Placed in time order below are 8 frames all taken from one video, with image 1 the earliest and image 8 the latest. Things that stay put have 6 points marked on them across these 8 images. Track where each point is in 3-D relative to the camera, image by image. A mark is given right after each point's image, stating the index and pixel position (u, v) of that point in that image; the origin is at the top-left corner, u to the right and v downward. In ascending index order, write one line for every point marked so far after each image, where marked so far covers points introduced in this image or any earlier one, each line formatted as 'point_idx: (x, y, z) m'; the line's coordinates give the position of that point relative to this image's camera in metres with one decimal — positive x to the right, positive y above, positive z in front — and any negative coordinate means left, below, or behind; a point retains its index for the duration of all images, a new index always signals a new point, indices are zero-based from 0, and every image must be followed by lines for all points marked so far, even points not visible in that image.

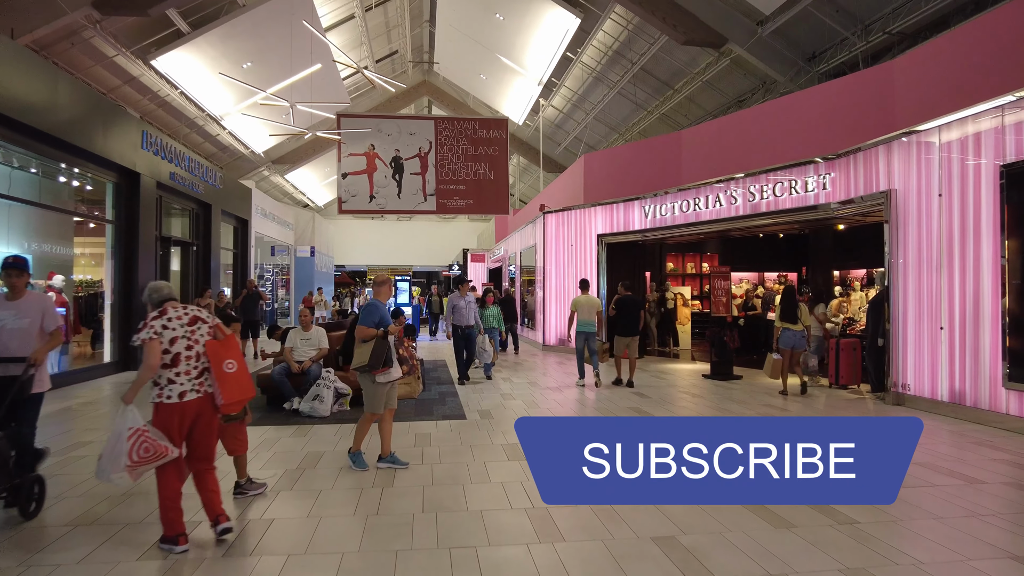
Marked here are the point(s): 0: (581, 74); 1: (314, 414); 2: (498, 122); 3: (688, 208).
0: (+1.5, +4.7, +14.8) m
1: (-1.5, -1.0, +5.2) m
2: (-0.2, +2.6, +10.6) m
3: (+2.4, +1.1, +9.0) m
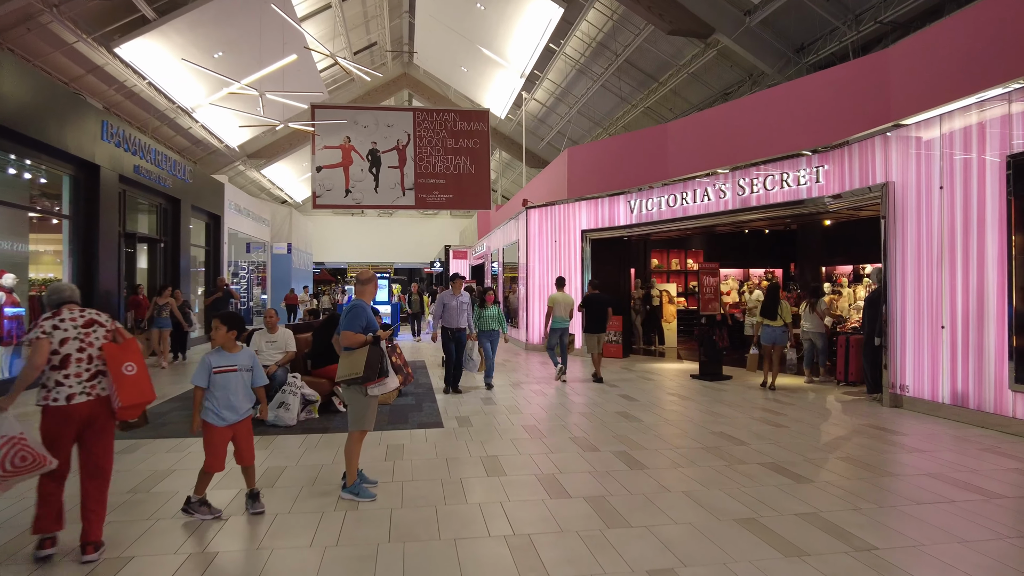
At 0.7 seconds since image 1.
0: (+1.1, +4.8, +14.4) m
1: (-1.7, -1.0, +4.8) m
2: (-0.5, +2.7, +10.3) m
3: (+2.1, +1.1, +8.7) m
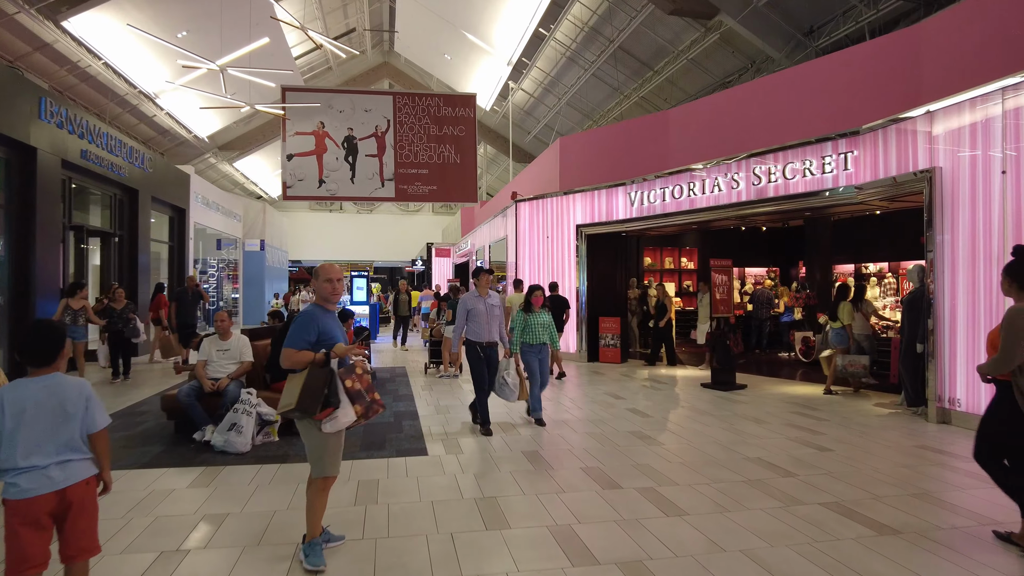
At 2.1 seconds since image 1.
0: (+0.9, +4.8, +13.7) m
1: (-1.7, -1.0, +4.0) m
2: (-0.7, +2.7, +9.5) m
3: (+2.0, +1.1, +8.0) m
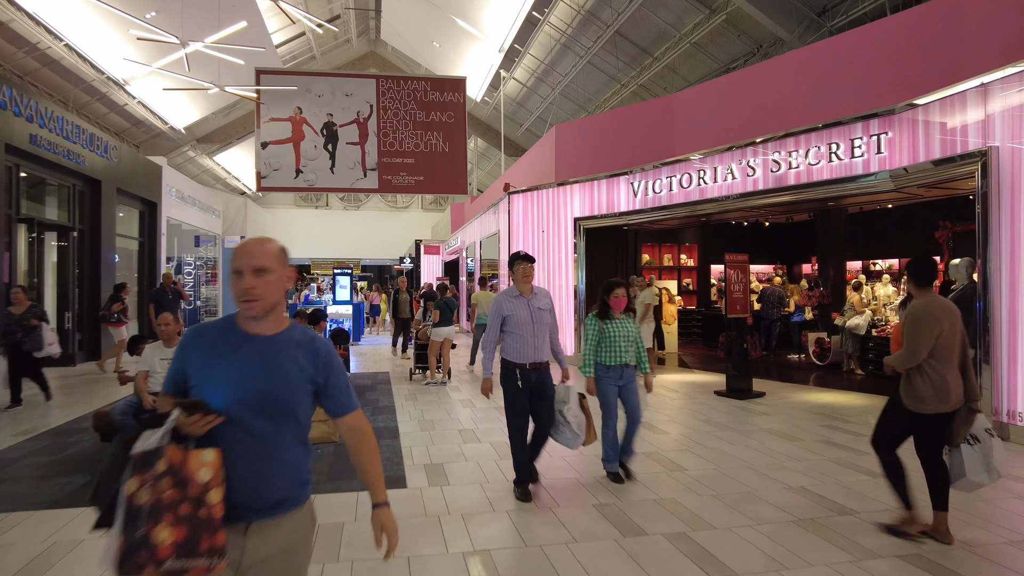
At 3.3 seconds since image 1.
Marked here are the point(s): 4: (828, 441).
0: (+0.7, +4.8, +13.0) m
1: (-1.7, -1.0, +3.3) m
2: (-0.8, +2.7, +8.8) m
3: (+1.9, +1.2, +7.4) m
4: (+2.0, -1.0, +4.3) m
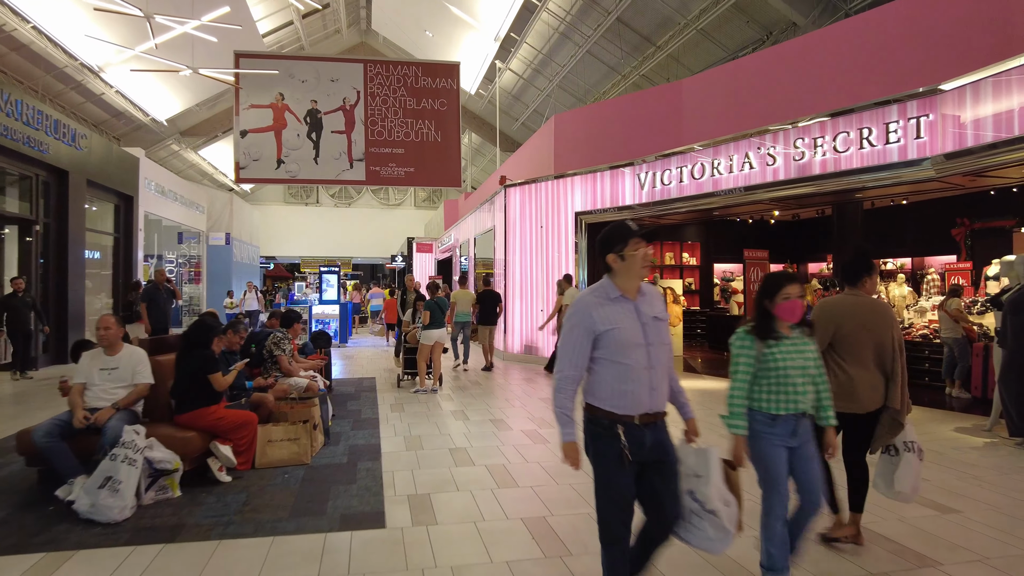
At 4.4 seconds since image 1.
0: (+0.6, +4.8, +12.5) m
1: (-1.7, -0.9, +2.8) m
2: (-0.8, +2.7, +8.2) m
3: (+1.9, +1.2, +6.9) m
4: (+2.0, -1.0, +3.7) m
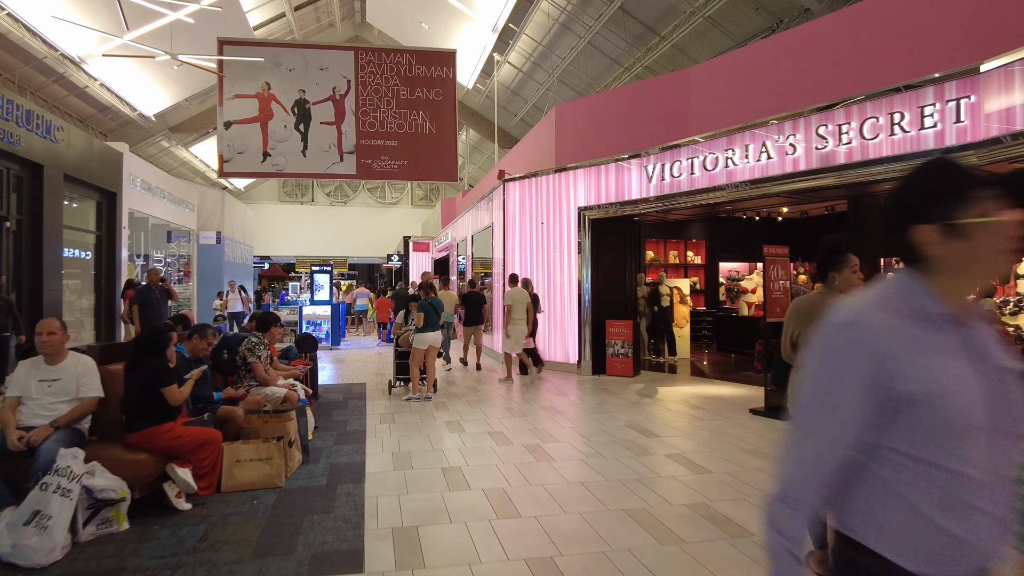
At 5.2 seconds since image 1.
0: (+0.6, +4.8, +12.1) m
1: (-1.7, -0.9, +2.3) m
2: (-0.8, +2.7, +7.8) m
3: (+1.9, +1.2, +6.4) m
4: (+2.0, -1.0, +3.3) m
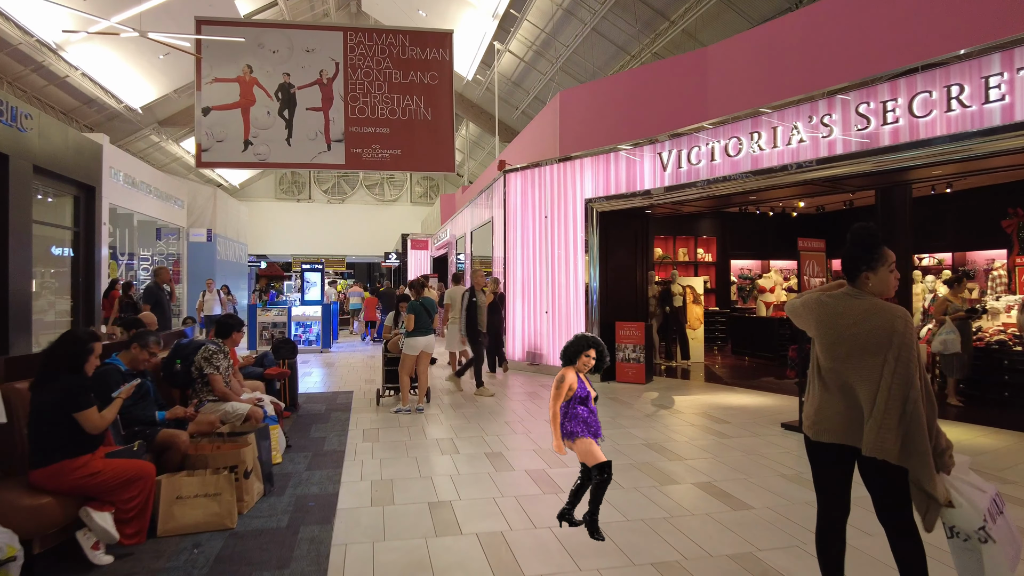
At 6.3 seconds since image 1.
0: (+0.6, +4.9, +11.5) m
1: (-1.7, -0.9, +1.8) m
2: (-0.8, +2.7, +7.2) m
3: (+1.9, +1.2, +5.9) m
4: (+2.0, -1.0, +2.7) m
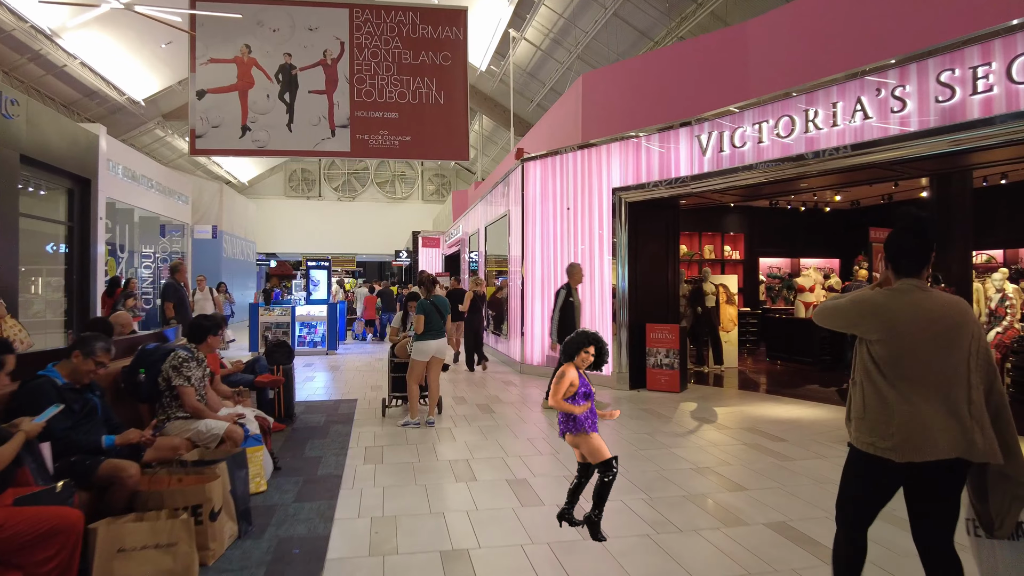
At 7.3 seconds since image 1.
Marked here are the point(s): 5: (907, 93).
0: (+0.9, +4.9, +10.9) m
1: (-1.6, -0.9, +1.2) m
2: (-0.6, +2.7, +6.6) m
3: (+2.1, +1.2, +5.2) m
4: (+2.2, -1.0, +2.1) m
5: (+2.5, +1.3, +4.4) m
